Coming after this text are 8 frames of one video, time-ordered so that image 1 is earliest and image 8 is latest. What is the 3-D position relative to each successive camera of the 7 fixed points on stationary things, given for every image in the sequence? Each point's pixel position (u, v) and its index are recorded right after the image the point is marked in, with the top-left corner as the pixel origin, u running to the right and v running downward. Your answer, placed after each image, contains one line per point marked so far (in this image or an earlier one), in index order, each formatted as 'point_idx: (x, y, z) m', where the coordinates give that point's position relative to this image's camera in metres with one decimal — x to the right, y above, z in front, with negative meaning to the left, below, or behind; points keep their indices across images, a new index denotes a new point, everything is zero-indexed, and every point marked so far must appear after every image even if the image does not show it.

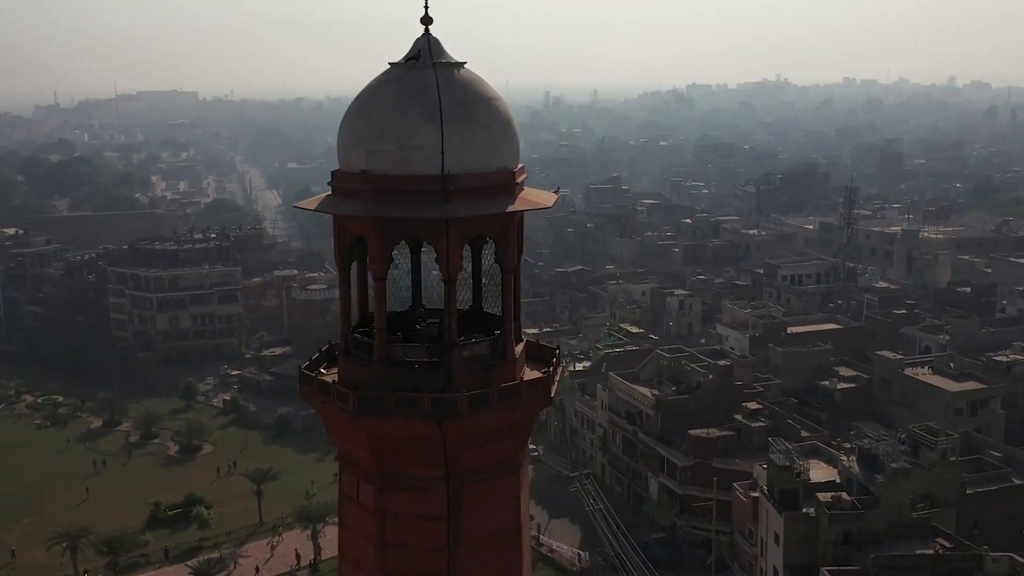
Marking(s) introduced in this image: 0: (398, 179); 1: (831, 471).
0: (-0.5, +0.4, +4.4) m
1: (+5.3, -3.1, +18.1) m
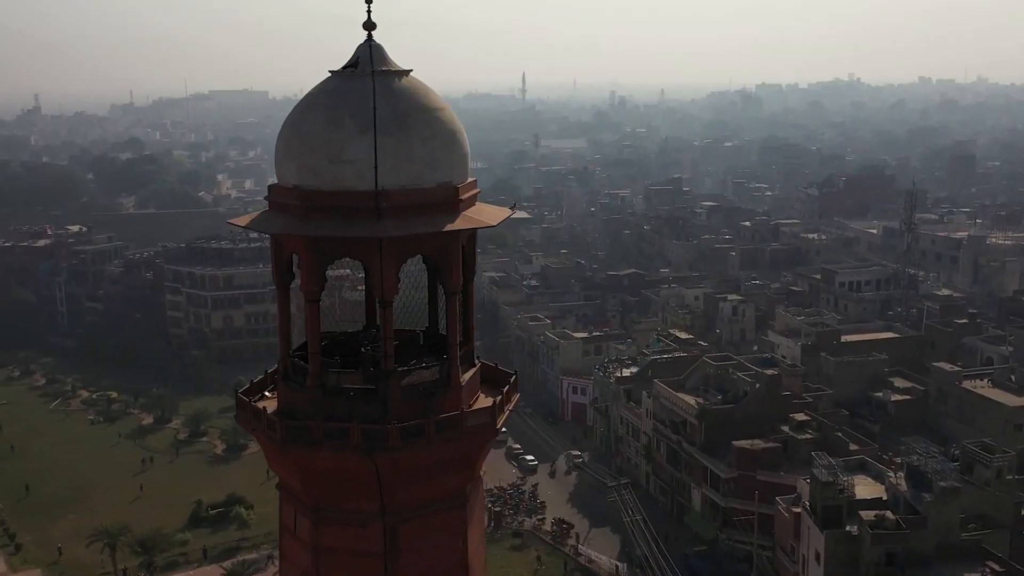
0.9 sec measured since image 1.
0: (-0.7, +0.4, +4.1) m
1: (+5.9, -3.2, +17.5) m
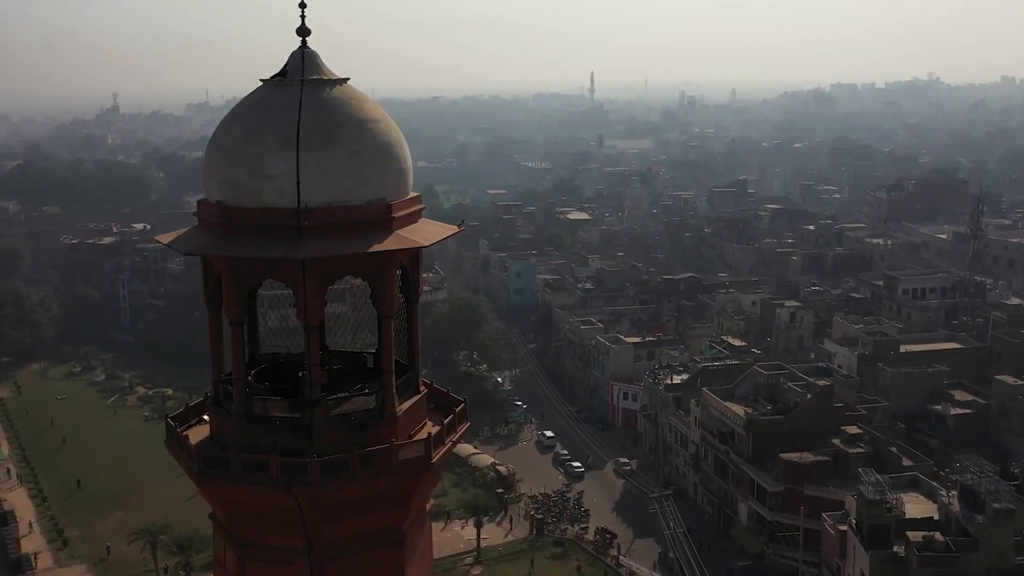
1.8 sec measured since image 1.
0: (-1.0, +0.3, +3.9) m
1: (+6.5, -3.4, +16.8) m
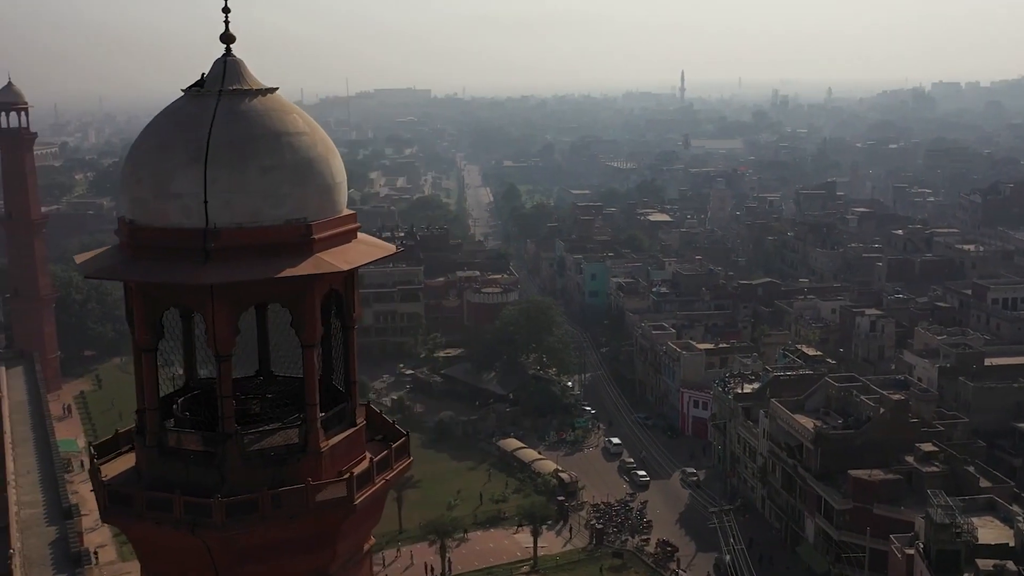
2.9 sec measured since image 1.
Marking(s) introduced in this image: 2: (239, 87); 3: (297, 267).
0: (-1.2, +0.2, +3.6) m
1: (+7.2, -3.6, +15.8) m
2: (-1.0, +0.7, +3.8) m
3: (-0.7, +0.1, +3.6) m
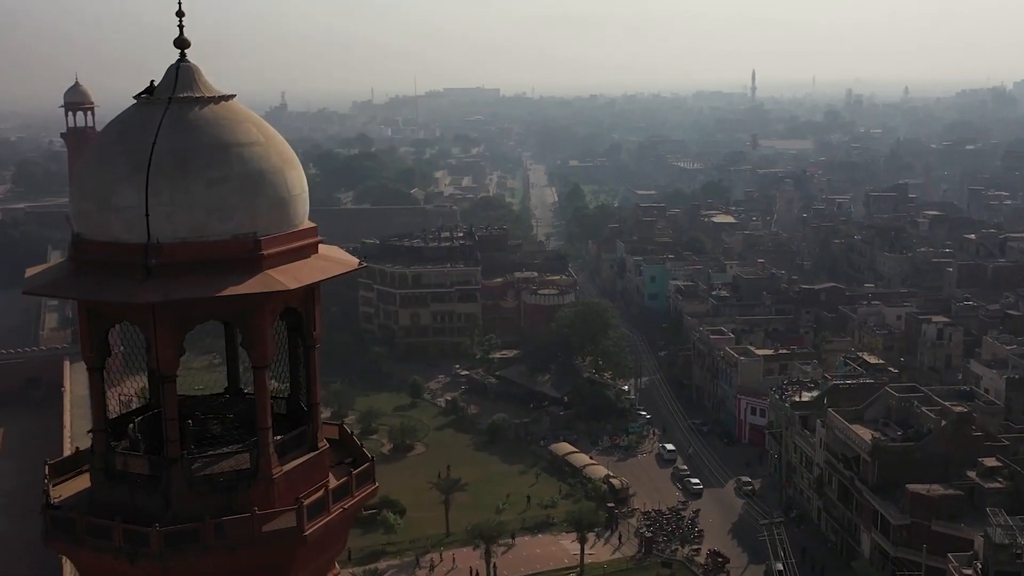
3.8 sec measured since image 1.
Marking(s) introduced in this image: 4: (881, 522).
0: (-1.3, +0.1, +3.5) m
1: (+7.8, -3.7, +15.1) m
2: (-1.1, +0.6, +3.6) m
3: (-0.9, 0.0, +3.5) m
4: (+6.2, -4.0, +18.2) m
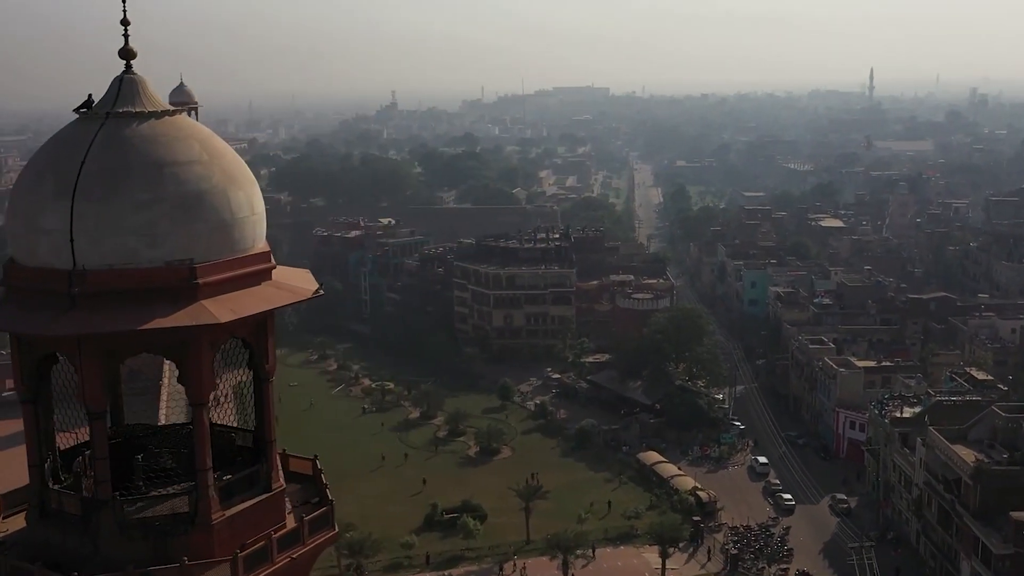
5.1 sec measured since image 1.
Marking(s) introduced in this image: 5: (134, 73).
0: (-1.5, +0.1, +3.2) m
1: (+8.7, -4.0, +13.9) m
2: (-1.2, +0.6, +3.3) m
3: (-1.0, -0.1, +3.2) m
4: (+7.5, -4.2, +17.1) m
5: (-1.2, +0.7, +3.4) m
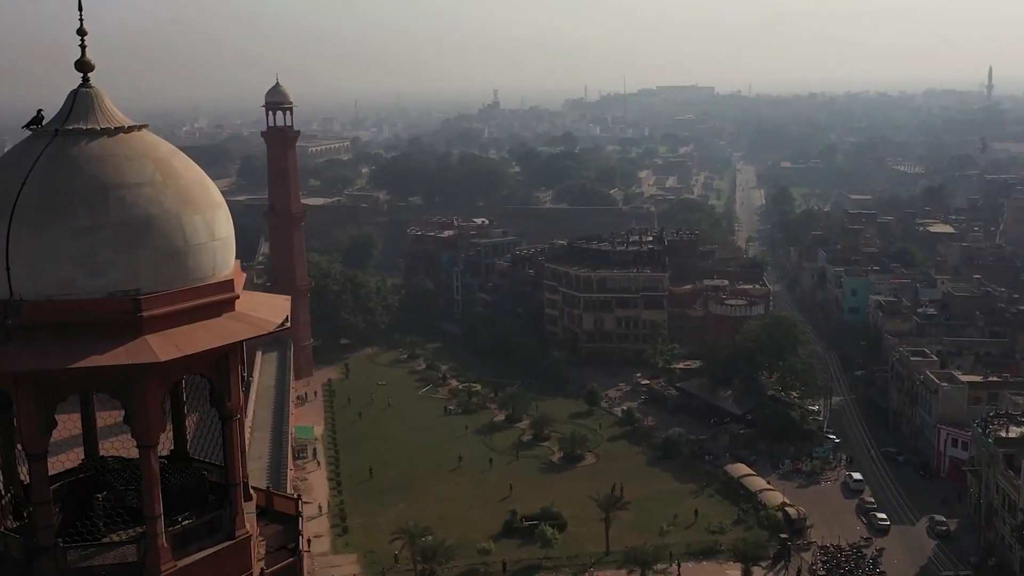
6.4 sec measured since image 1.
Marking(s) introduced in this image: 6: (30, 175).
0: (-1.5, 0.0, +3.0) m
1: (+9.6, -4.2, +12.7) m
2: (-1.2, +0.5, +3.1) m
3: (-1.1, -0.2, +2.9) m
4: (+8.6, -4.4, +16.0) m
5: (-1.2, +0.6, +3.2) m
6: (-1.3, +0.3, +3.0) m
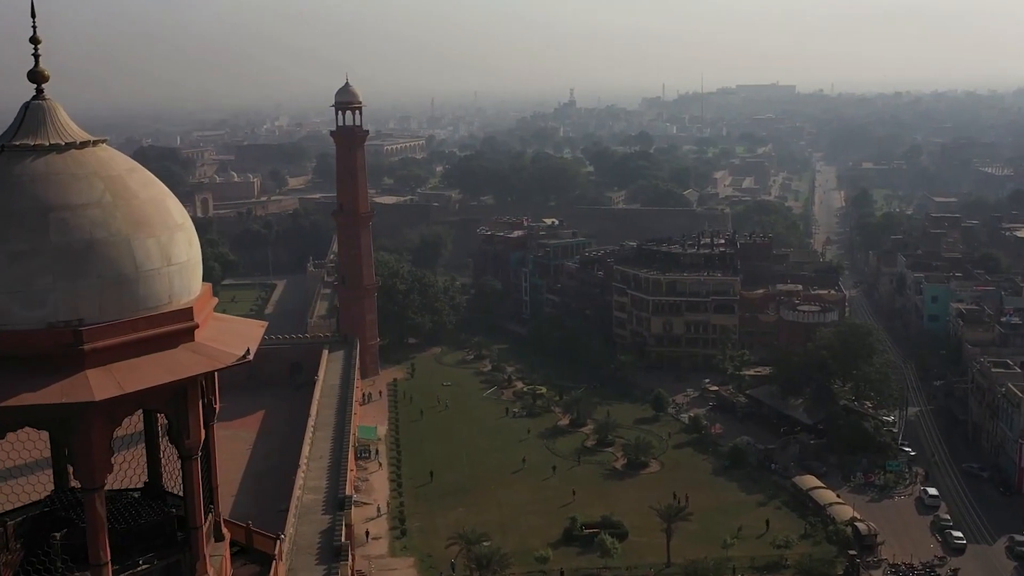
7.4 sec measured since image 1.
0: (-1.6, -0.1, +2.8) m
1: (+10.1, -4.4, +11.7) m
2: (-1.3, +0.4, +2.9) m
3: (-1.1, -0.3, +2.7) m
4: (+9.4, -4.6, +15.1) m
5: (-1.3, +0.5, +3.0) m
6: (-1.4, +0.3, +2.8) m
